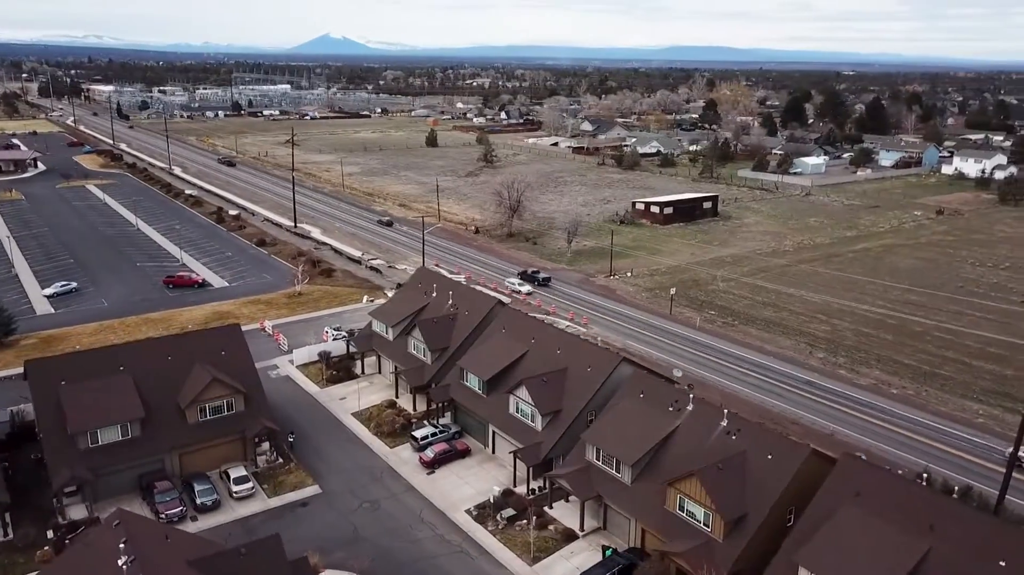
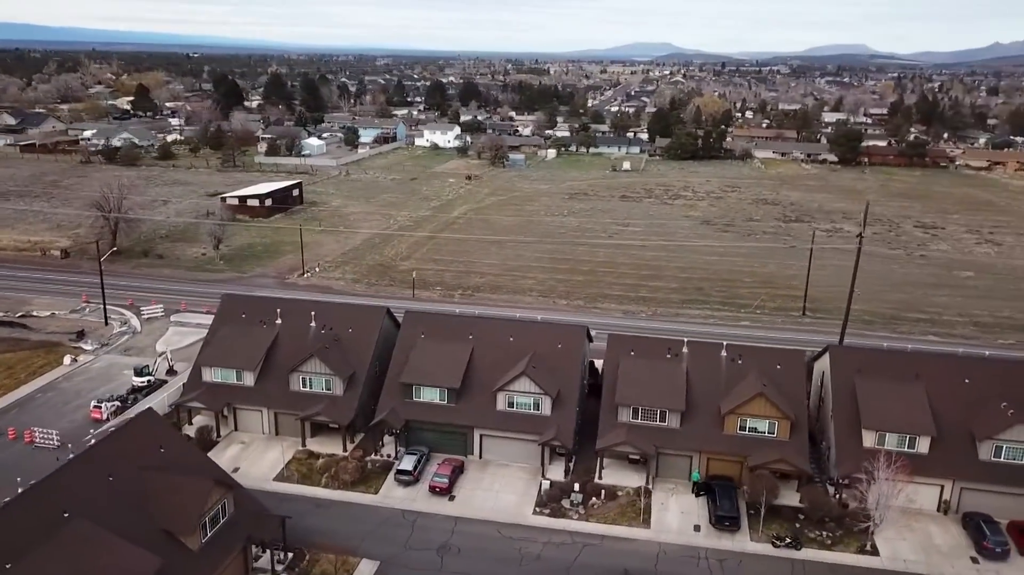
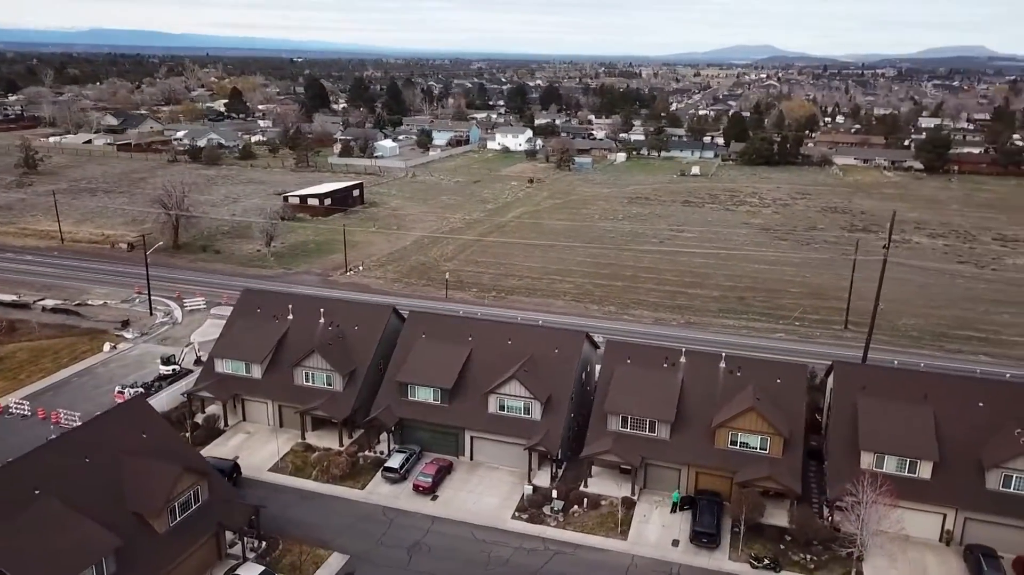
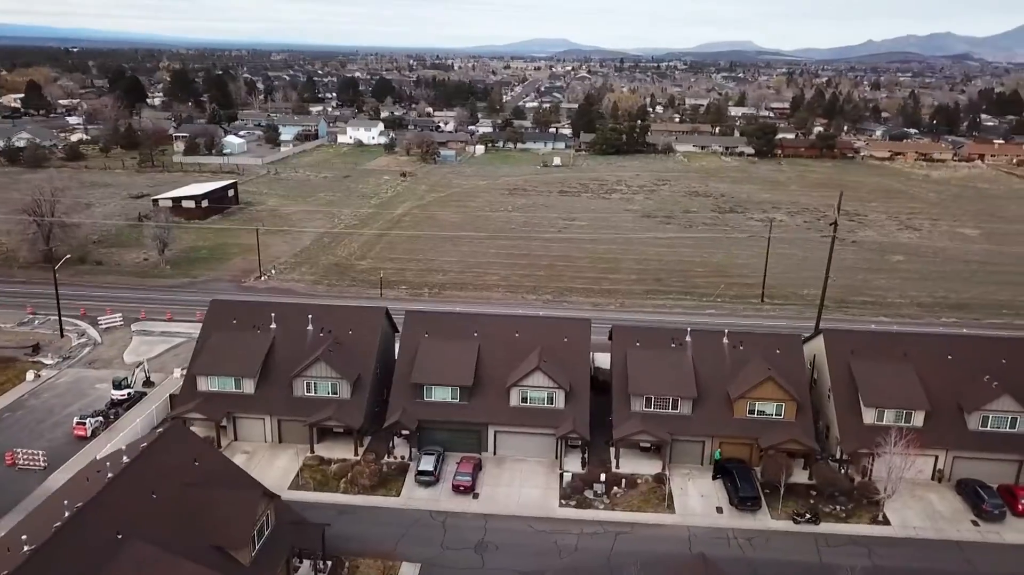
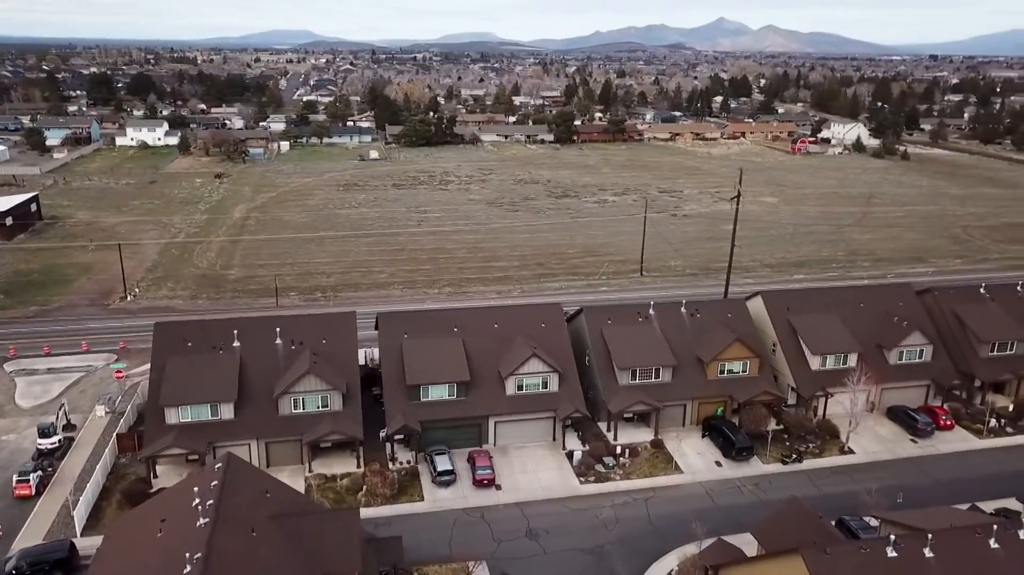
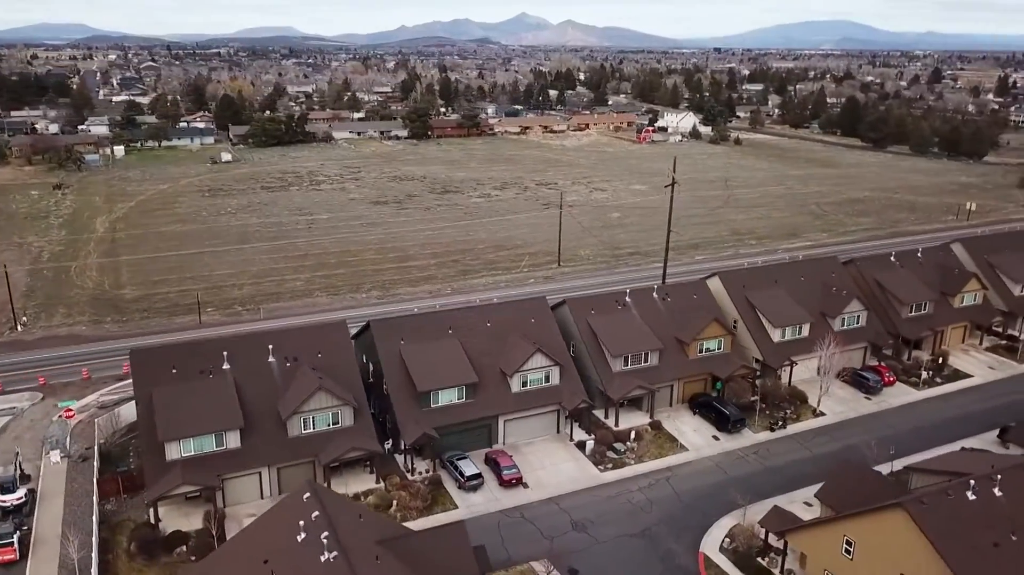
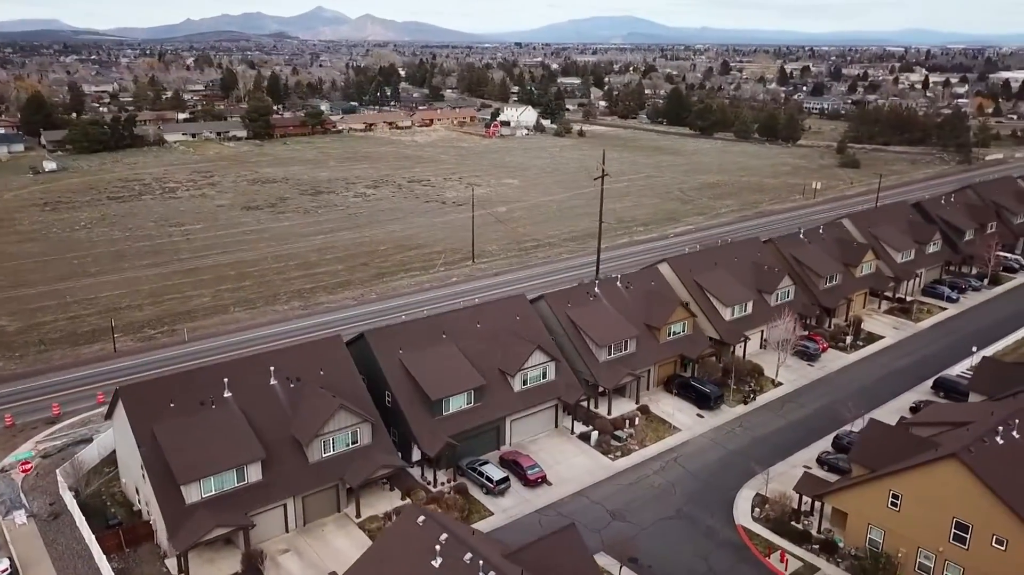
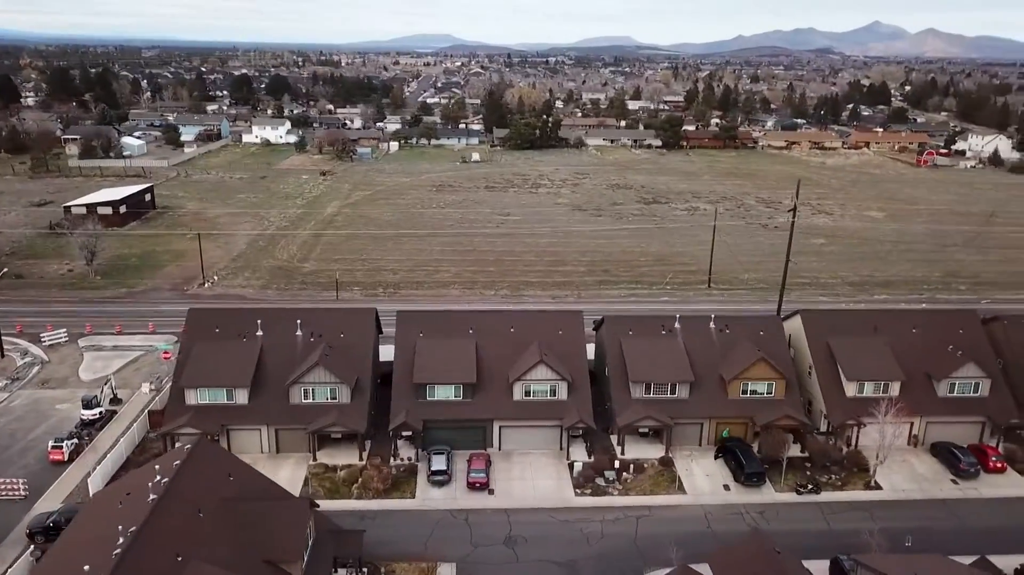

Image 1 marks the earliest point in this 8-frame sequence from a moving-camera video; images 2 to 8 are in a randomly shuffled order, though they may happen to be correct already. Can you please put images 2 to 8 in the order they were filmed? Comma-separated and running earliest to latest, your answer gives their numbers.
3, 2, 4, 8, 5, 6, 7
